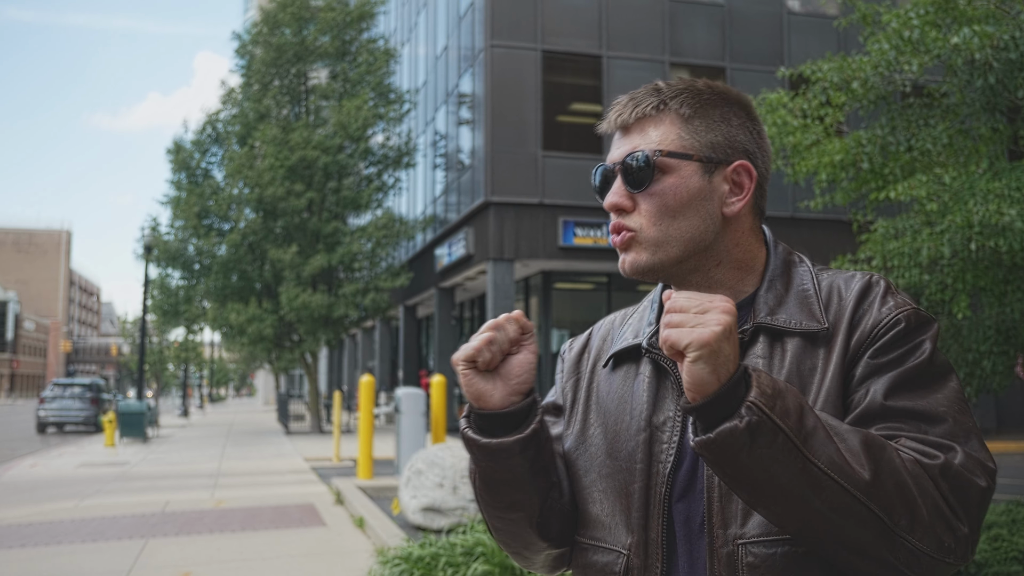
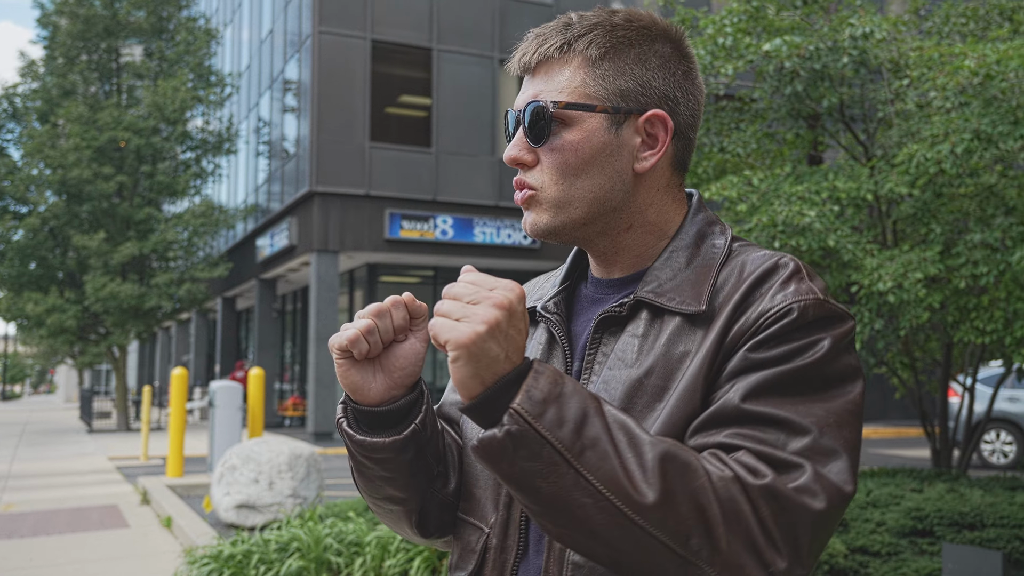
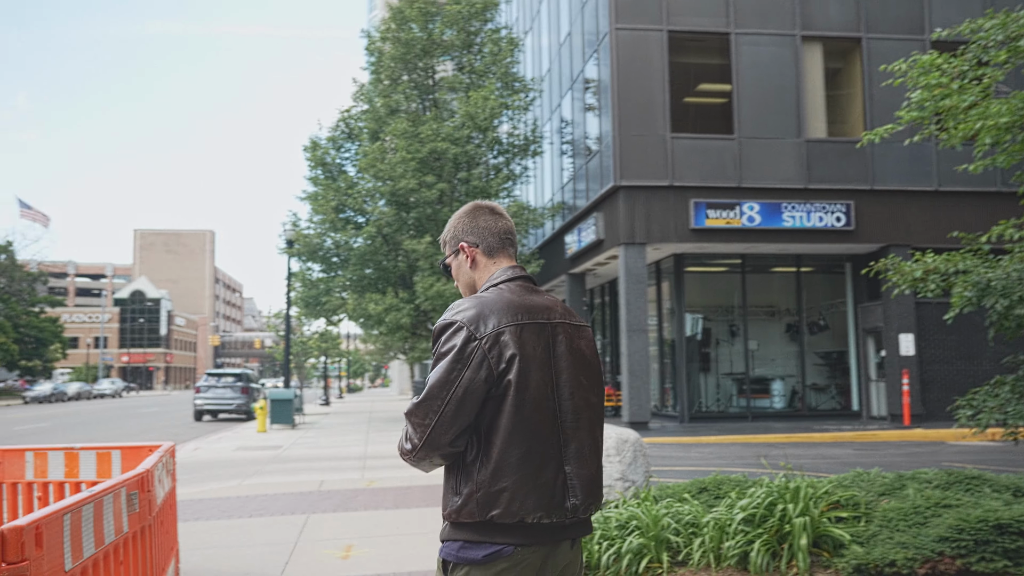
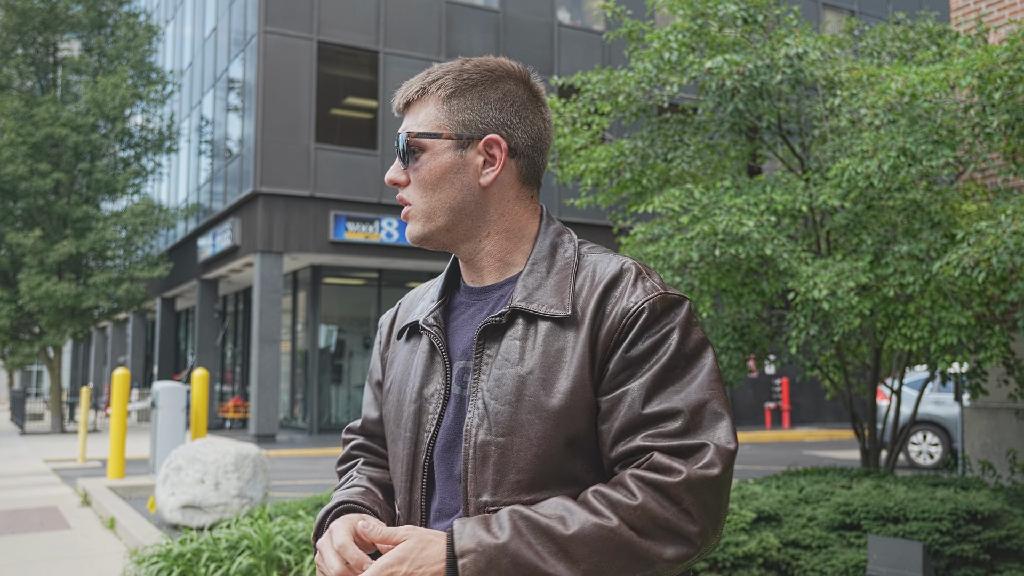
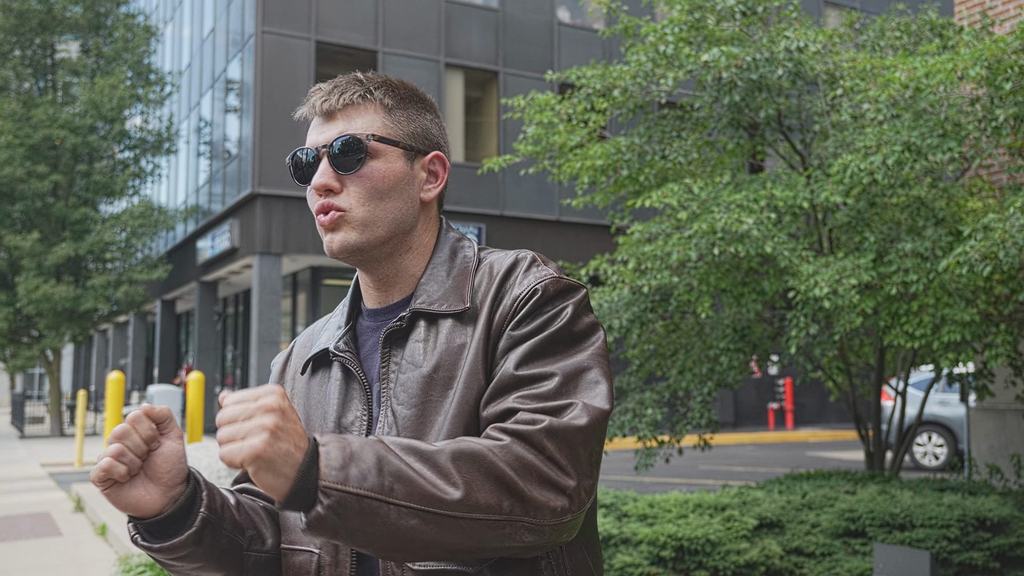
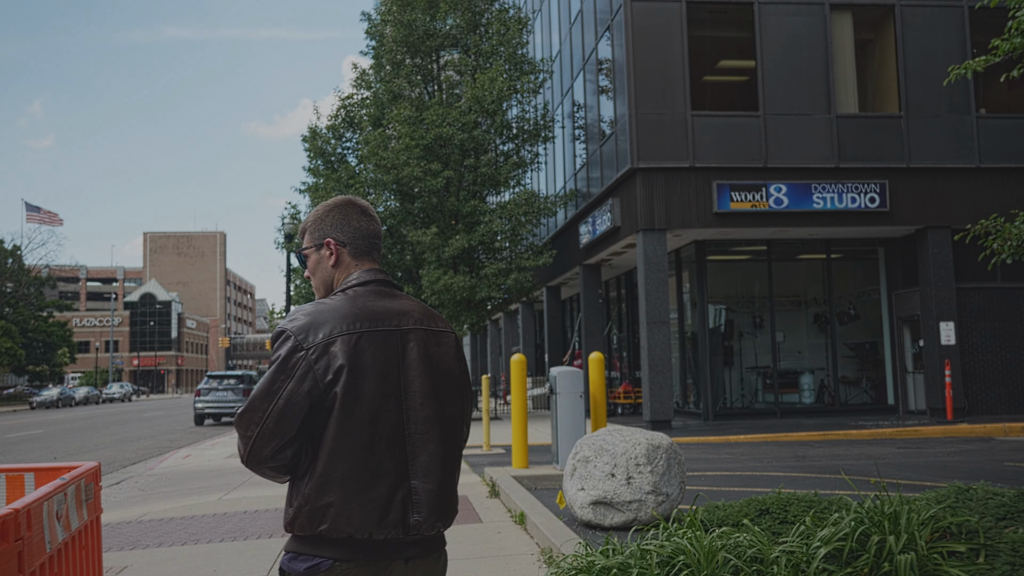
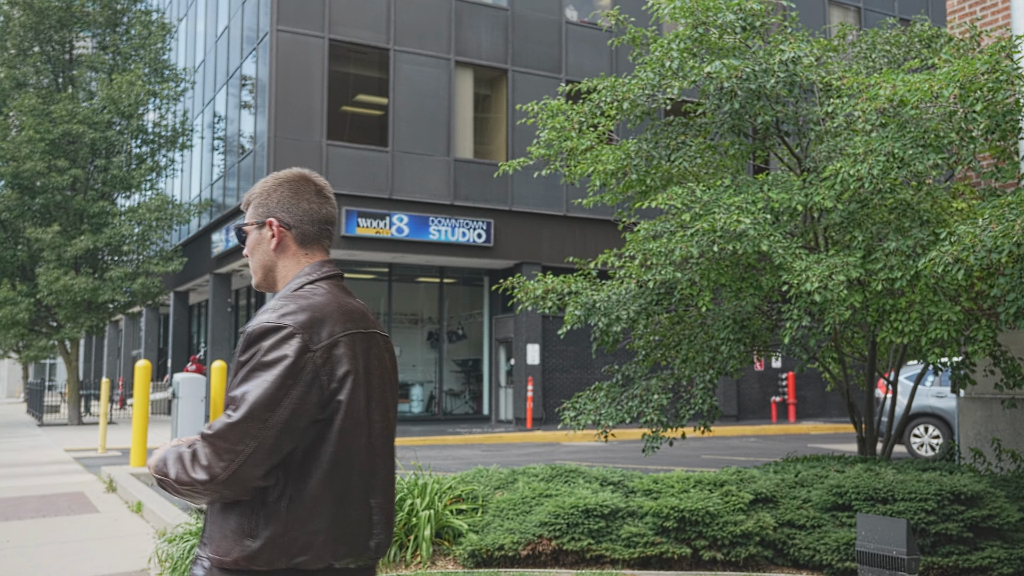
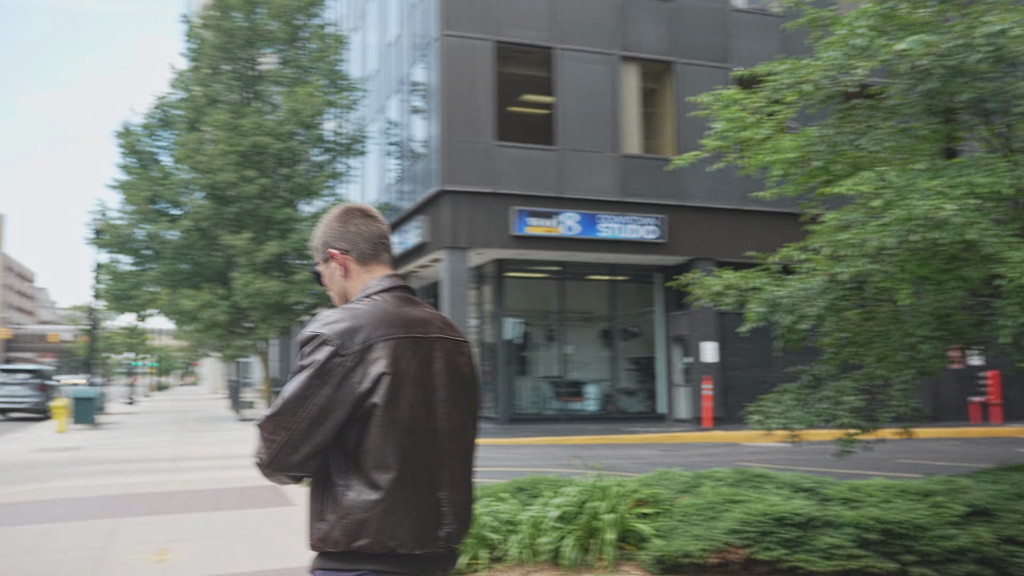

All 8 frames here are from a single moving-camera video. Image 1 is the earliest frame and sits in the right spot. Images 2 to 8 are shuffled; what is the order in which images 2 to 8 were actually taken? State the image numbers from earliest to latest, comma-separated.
2, 5, 4, 7, 8, 3, 6
